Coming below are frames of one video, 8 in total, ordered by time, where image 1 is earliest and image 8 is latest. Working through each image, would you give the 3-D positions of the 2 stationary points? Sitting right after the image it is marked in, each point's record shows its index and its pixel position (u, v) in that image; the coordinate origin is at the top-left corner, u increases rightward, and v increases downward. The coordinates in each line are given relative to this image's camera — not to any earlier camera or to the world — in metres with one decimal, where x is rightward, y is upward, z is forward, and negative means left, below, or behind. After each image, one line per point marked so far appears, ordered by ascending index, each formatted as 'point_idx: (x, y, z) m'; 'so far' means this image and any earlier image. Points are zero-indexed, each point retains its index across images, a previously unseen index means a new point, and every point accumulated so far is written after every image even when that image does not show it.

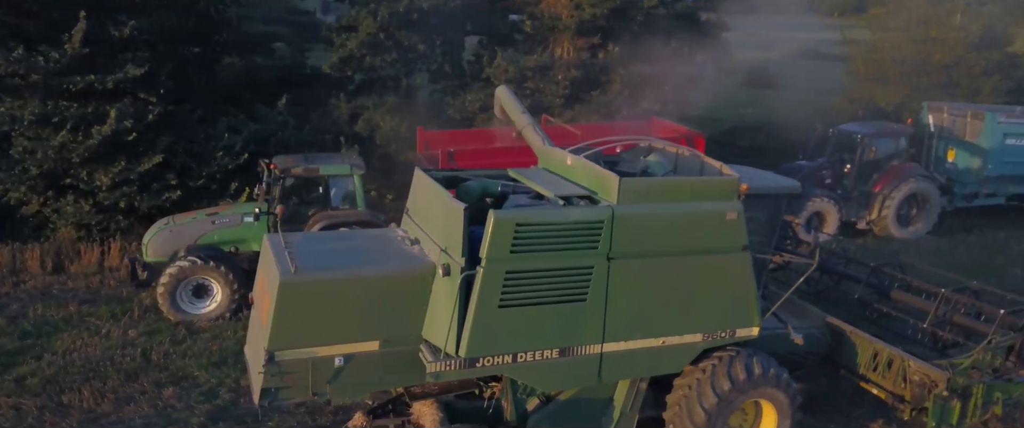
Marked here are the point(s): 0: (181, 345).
0: (-3.0, -1.2, +7.1) m
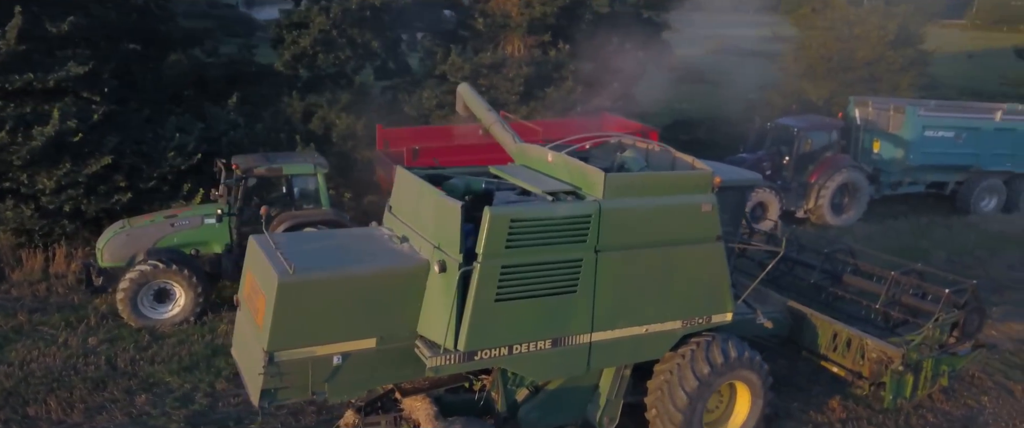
0: (-3.2, -1.2, +6.9) m
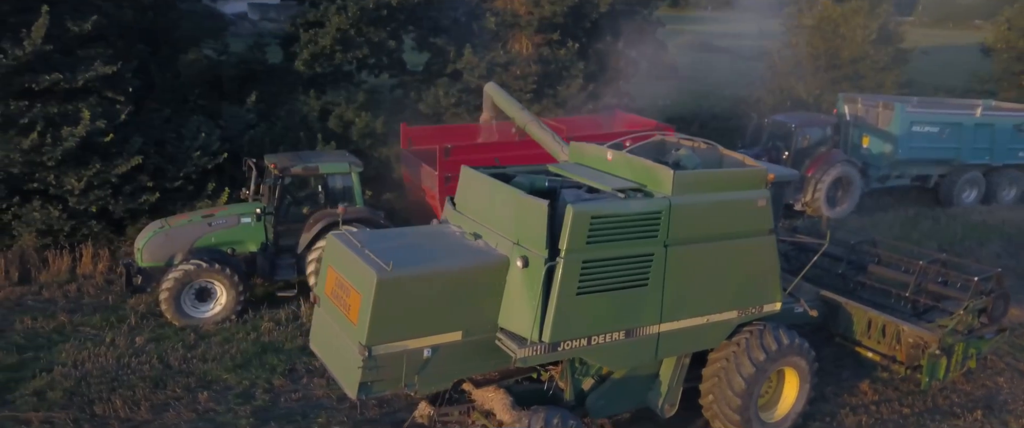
0: (-2.8, -1.2, +7.0) m
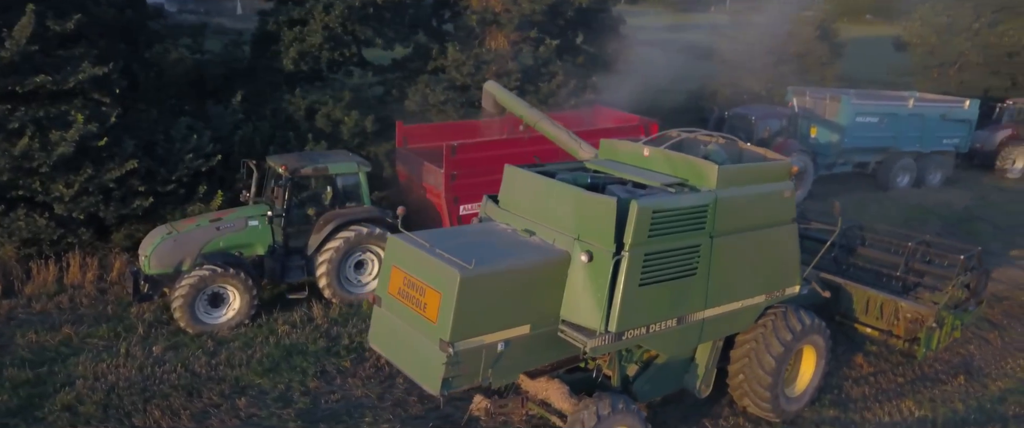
0: (-2.6, -1.2, +6.9) m
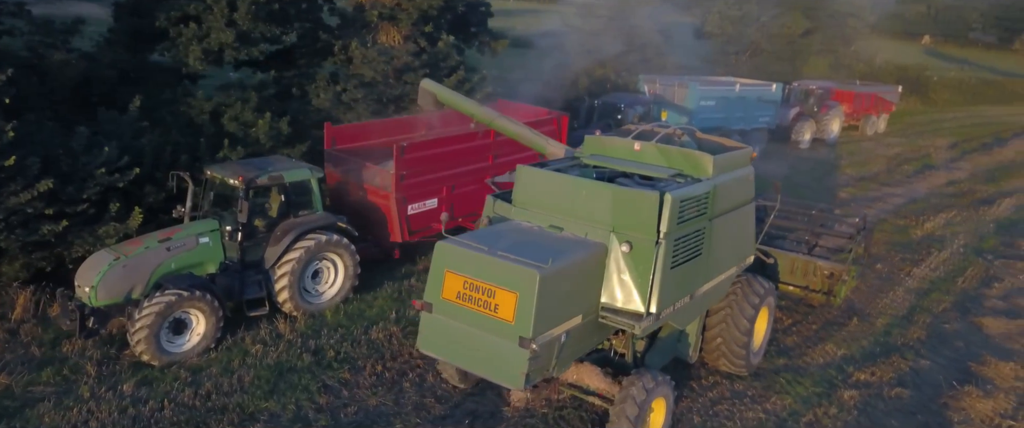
0: (-2.5, -1.4, +6.4) m
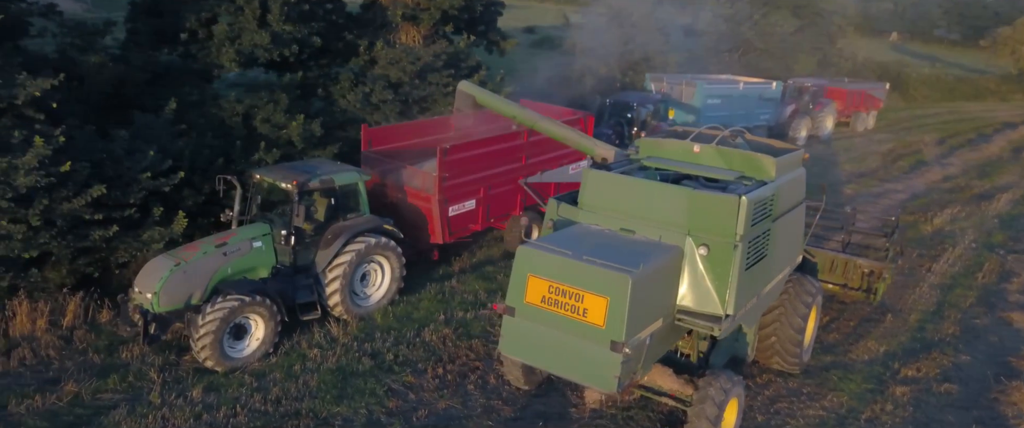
0: (-2.0, -1.4, +6.4) m
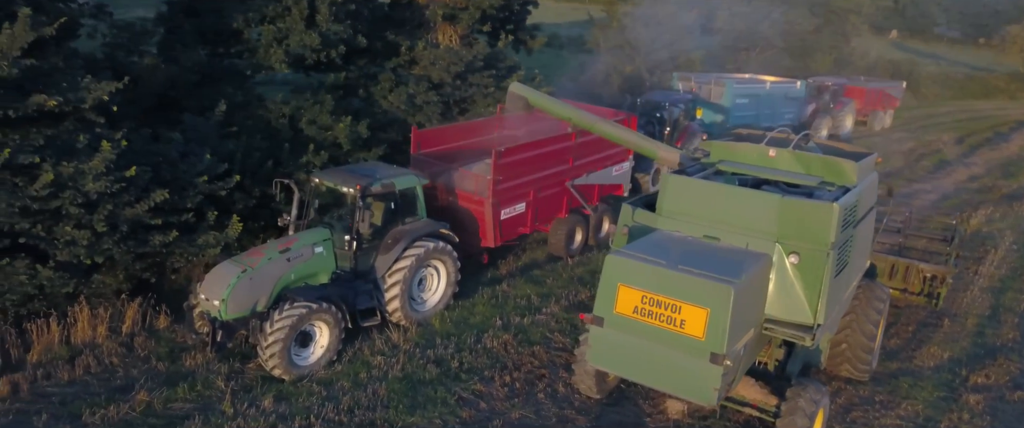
0: (-1.4, -1.5, +6.3) m
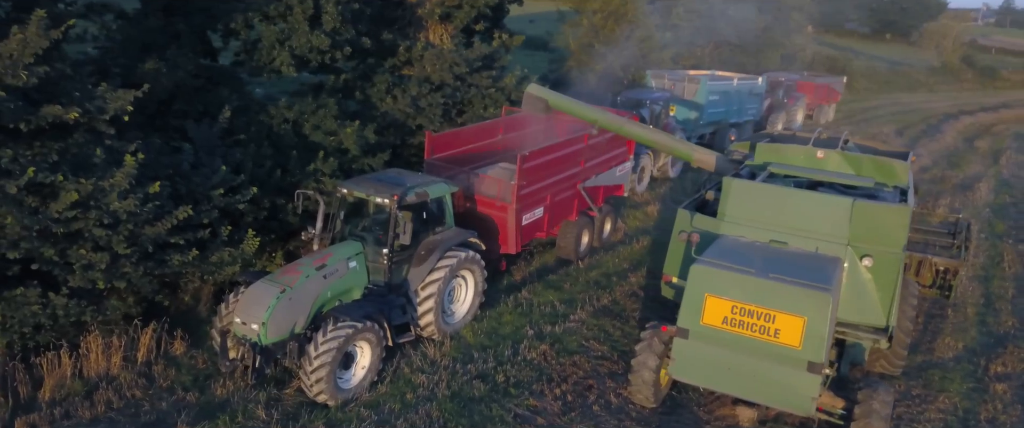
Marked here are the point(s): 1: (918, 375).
0: (-0.9, -1.6, +5.9) m
1: (+3.9, -1.5, +7.5) m
